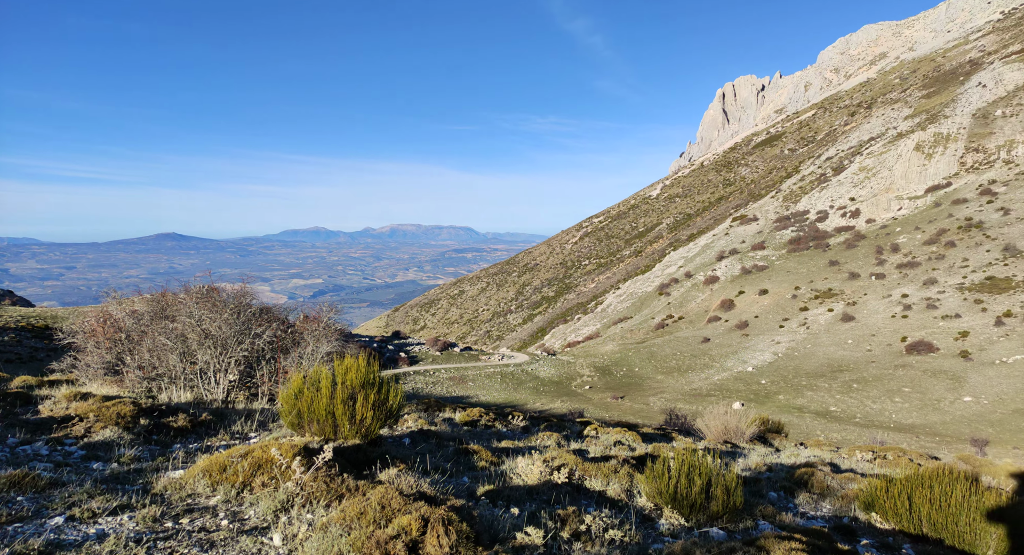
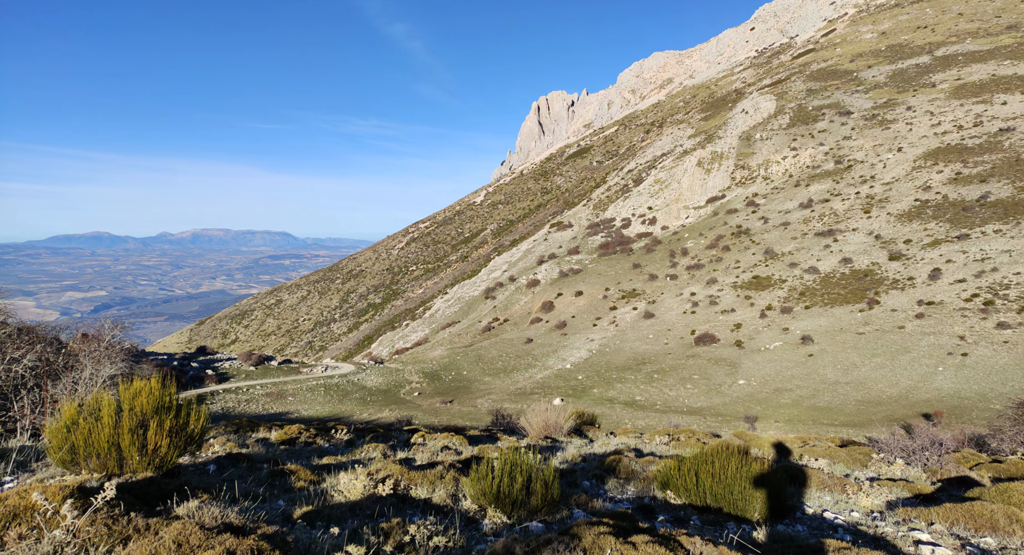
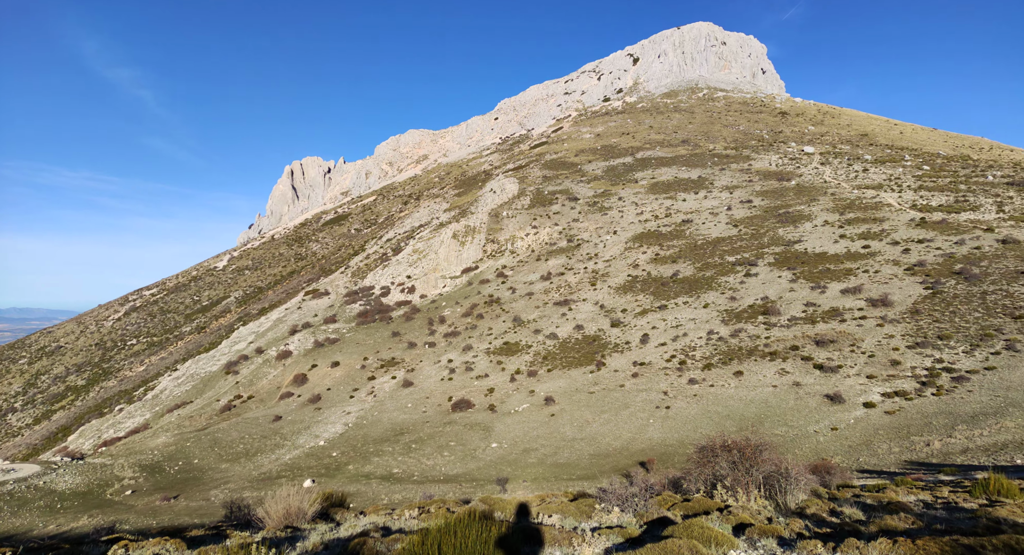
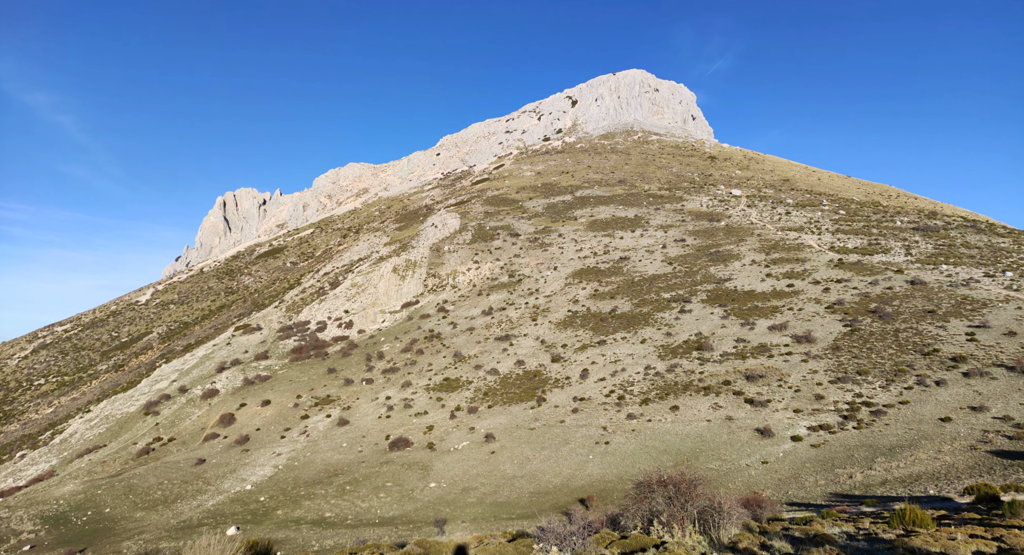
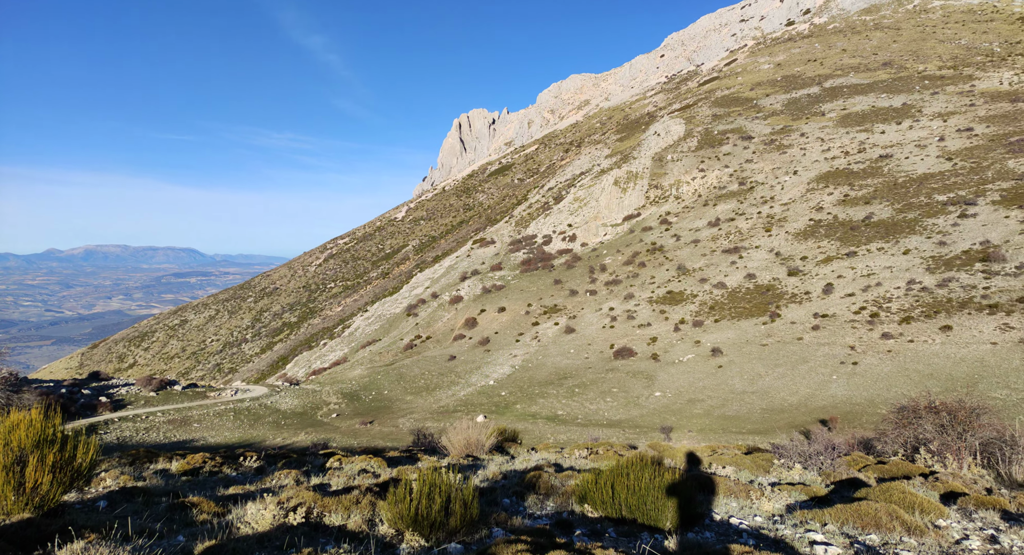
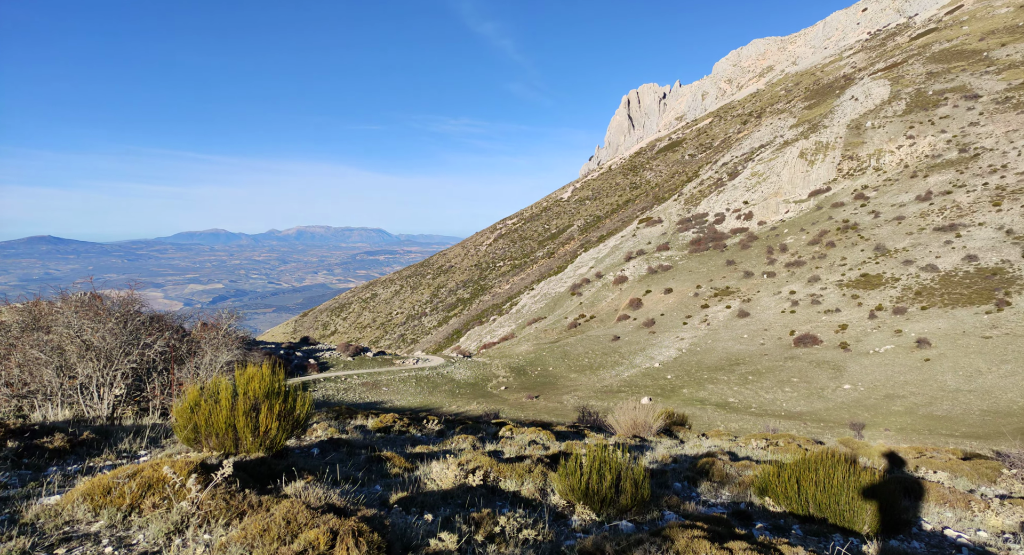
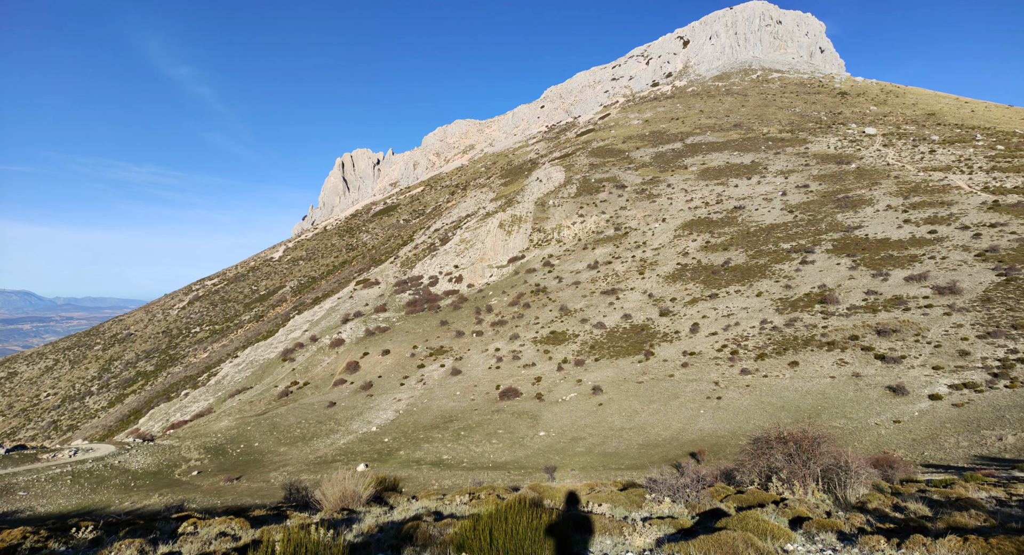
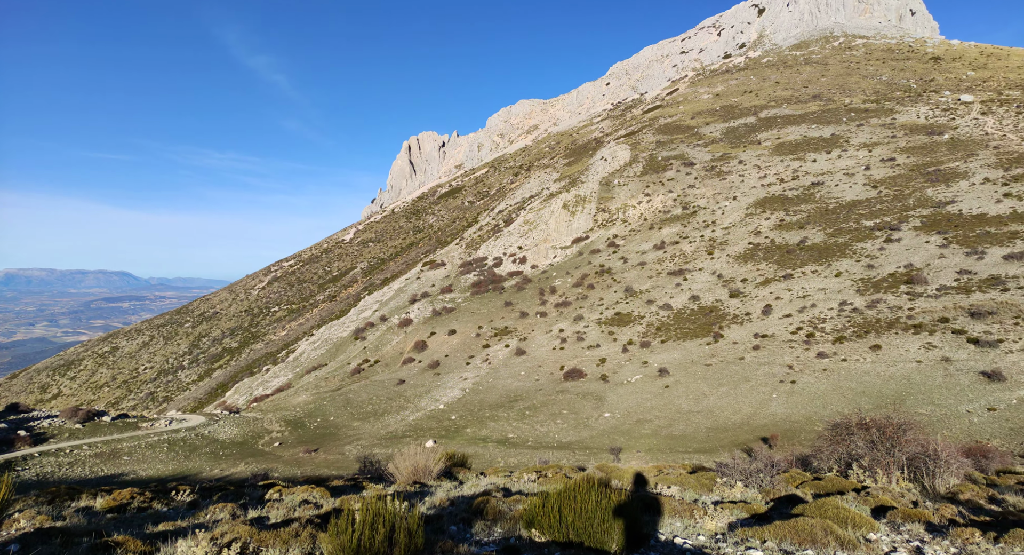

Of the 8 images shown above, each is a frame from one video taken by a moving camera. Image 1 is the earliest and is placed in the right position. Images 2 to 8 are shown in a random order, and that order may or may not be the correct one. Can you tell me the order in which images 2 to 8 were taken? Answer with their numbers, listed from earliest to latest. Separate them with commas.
6, 2, 5, 8, 7, 3, 4
